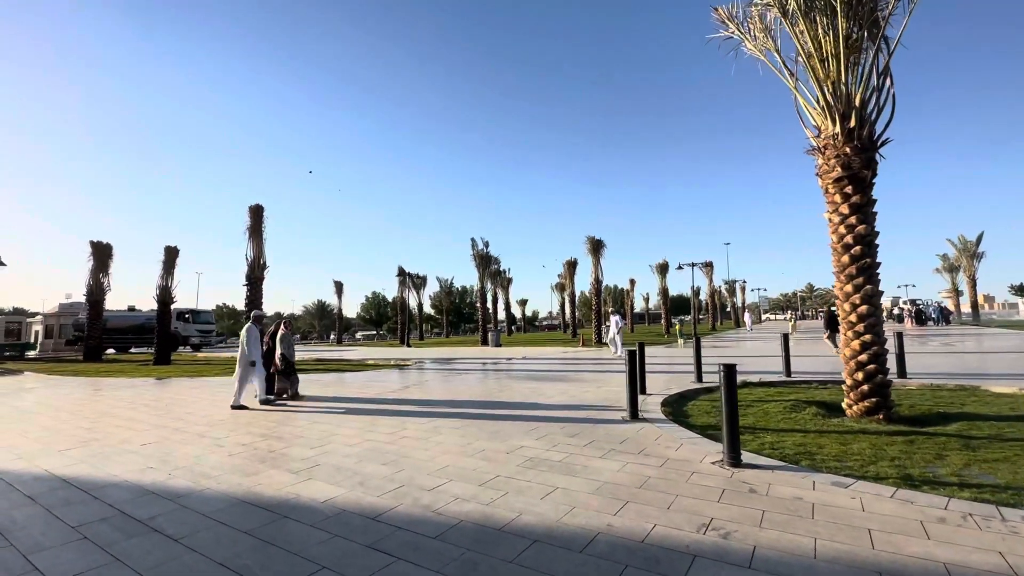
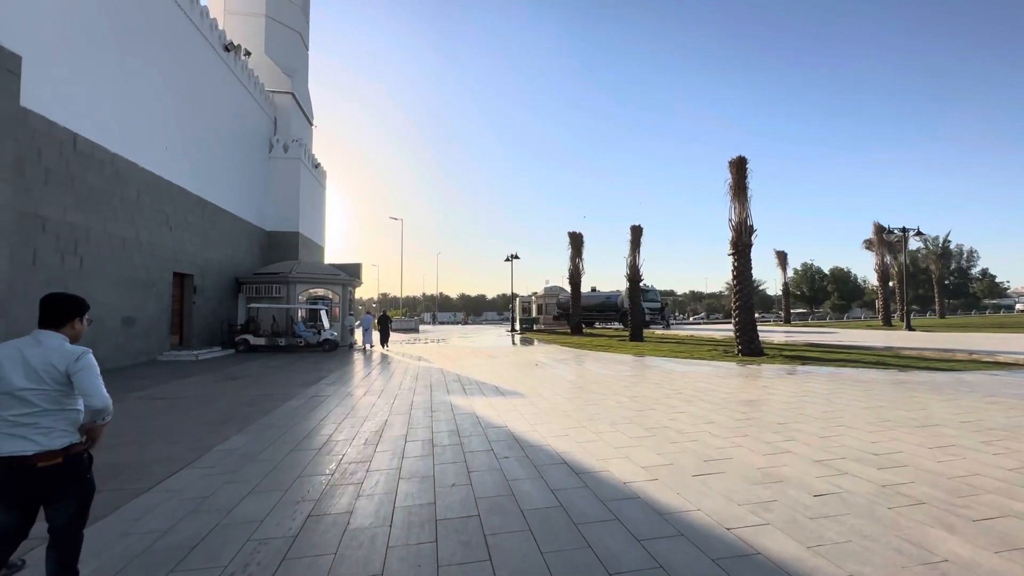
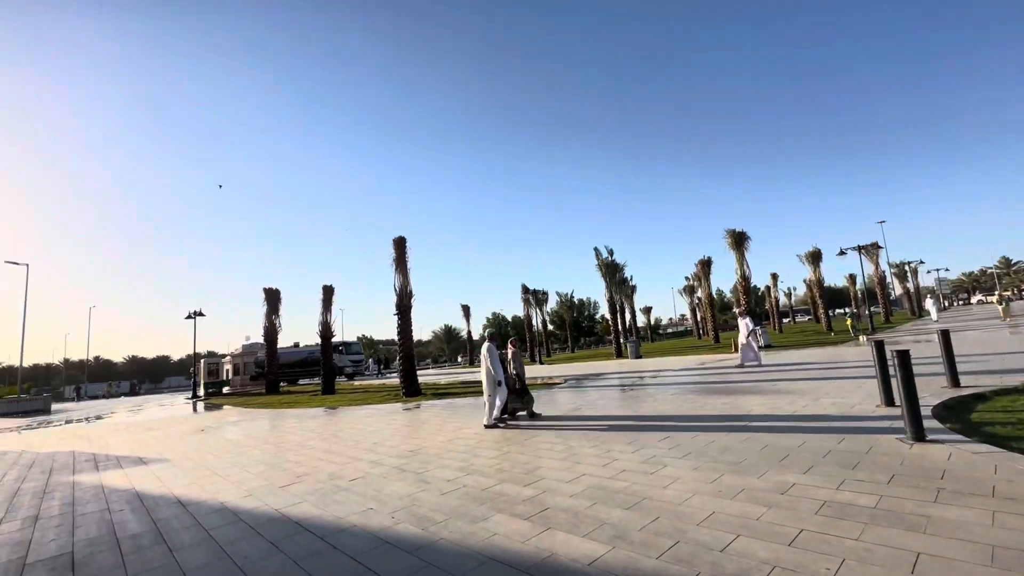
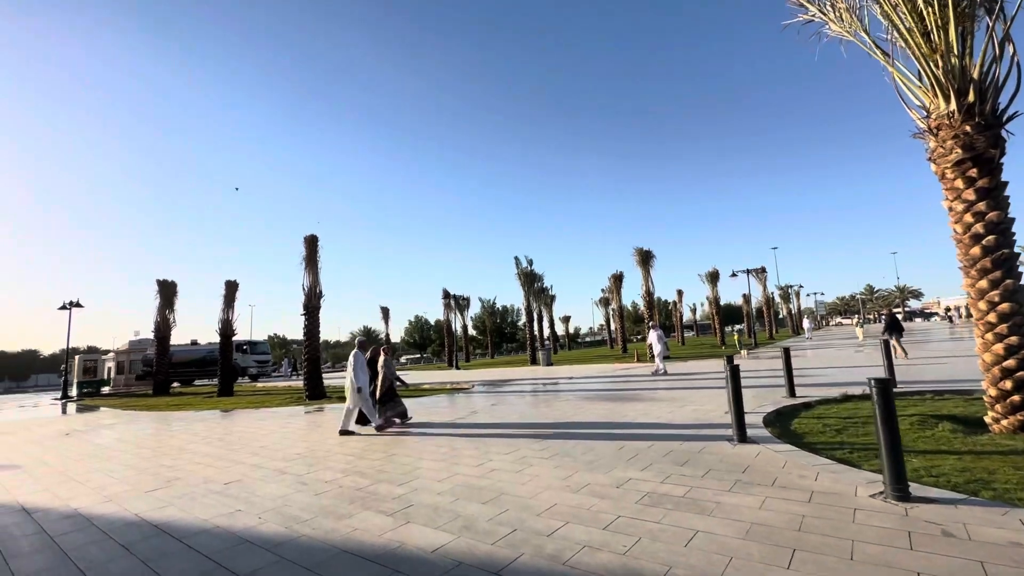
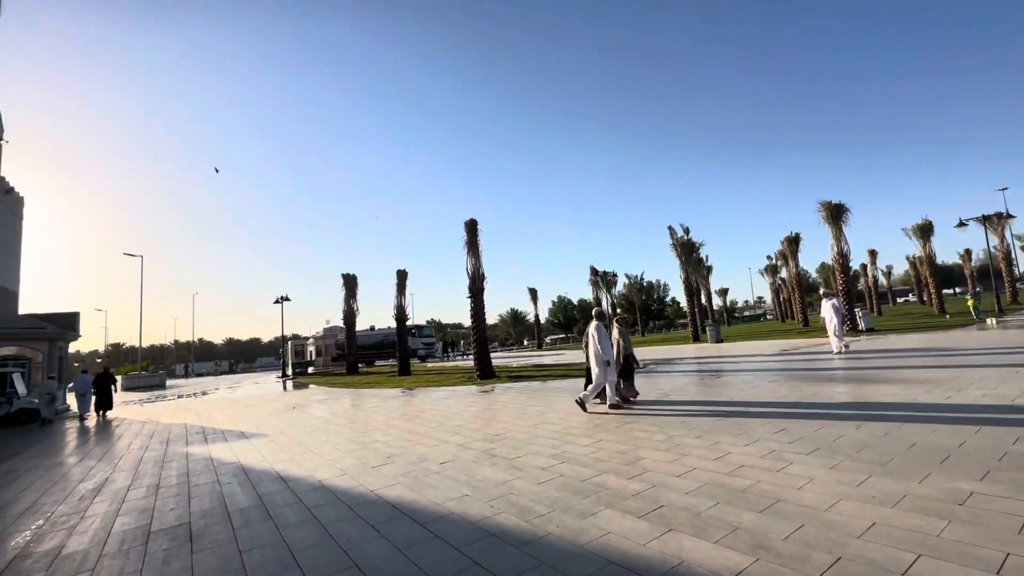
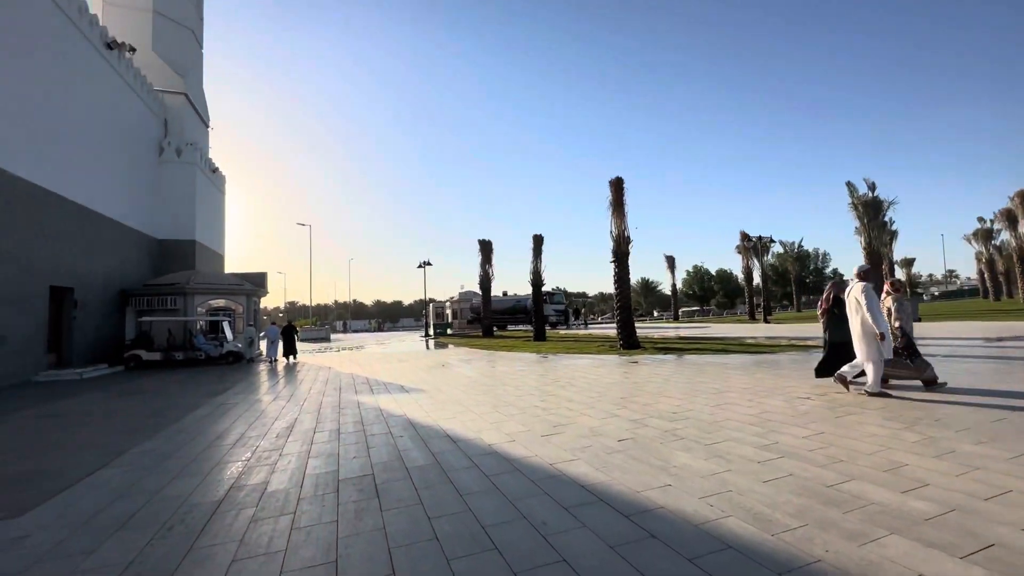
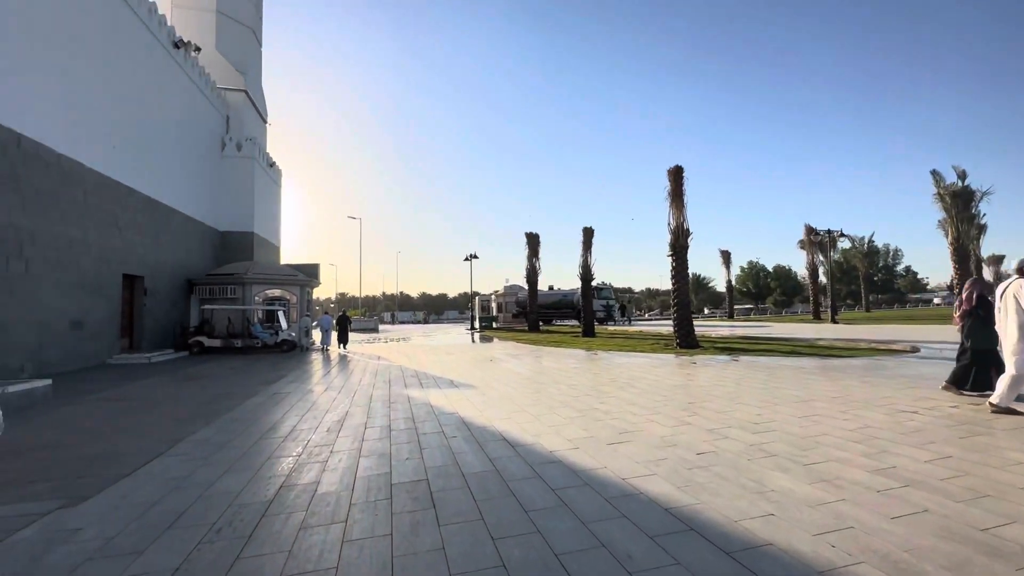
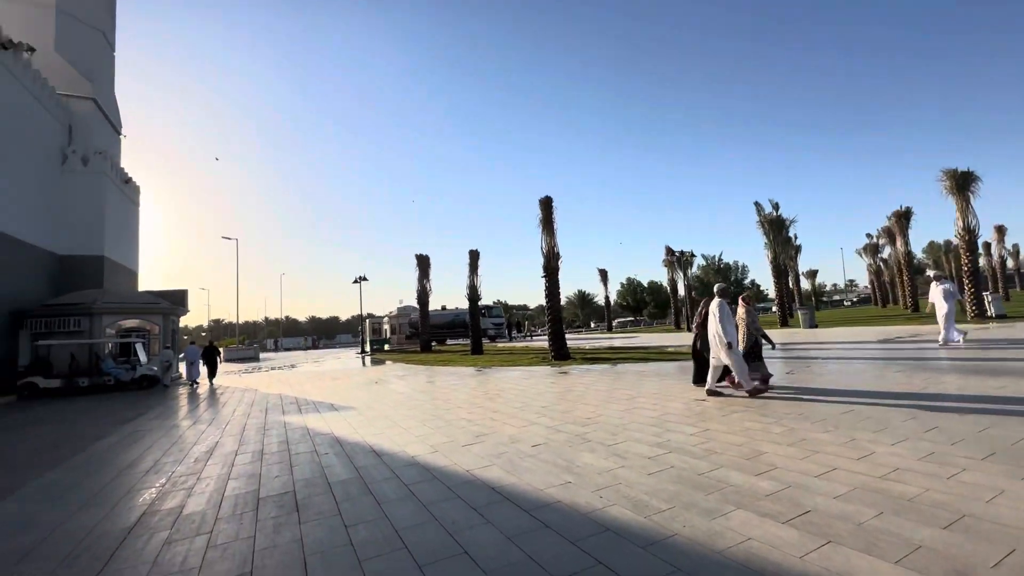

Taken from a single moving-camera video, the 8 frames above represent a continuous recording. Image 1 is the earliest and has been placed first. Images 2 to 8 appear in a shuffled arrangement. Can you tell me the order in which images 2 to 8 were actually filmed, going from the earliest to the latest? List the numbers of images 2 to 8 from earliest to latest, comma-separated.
4, 3, 5, 8, 6, 7, 2
